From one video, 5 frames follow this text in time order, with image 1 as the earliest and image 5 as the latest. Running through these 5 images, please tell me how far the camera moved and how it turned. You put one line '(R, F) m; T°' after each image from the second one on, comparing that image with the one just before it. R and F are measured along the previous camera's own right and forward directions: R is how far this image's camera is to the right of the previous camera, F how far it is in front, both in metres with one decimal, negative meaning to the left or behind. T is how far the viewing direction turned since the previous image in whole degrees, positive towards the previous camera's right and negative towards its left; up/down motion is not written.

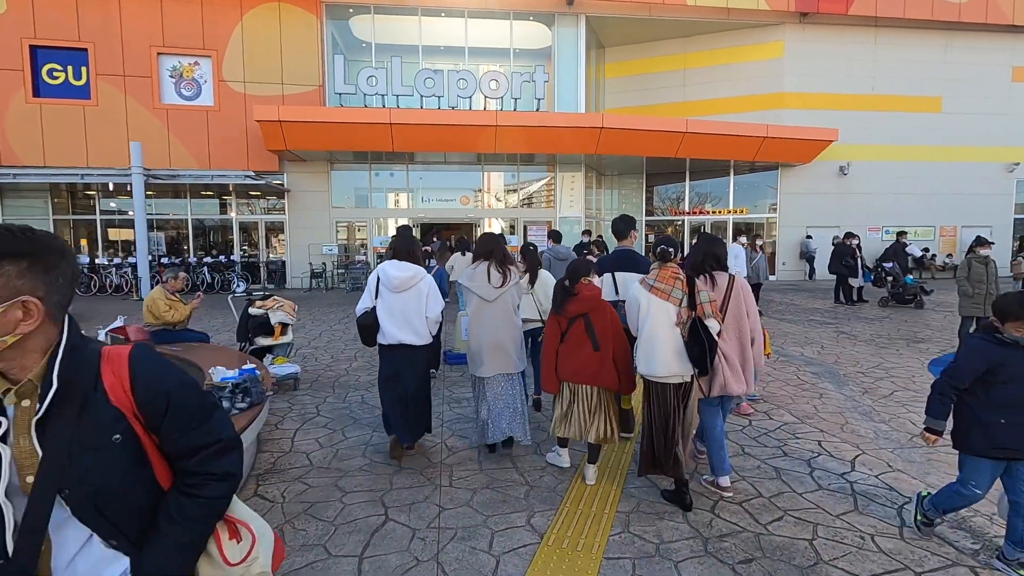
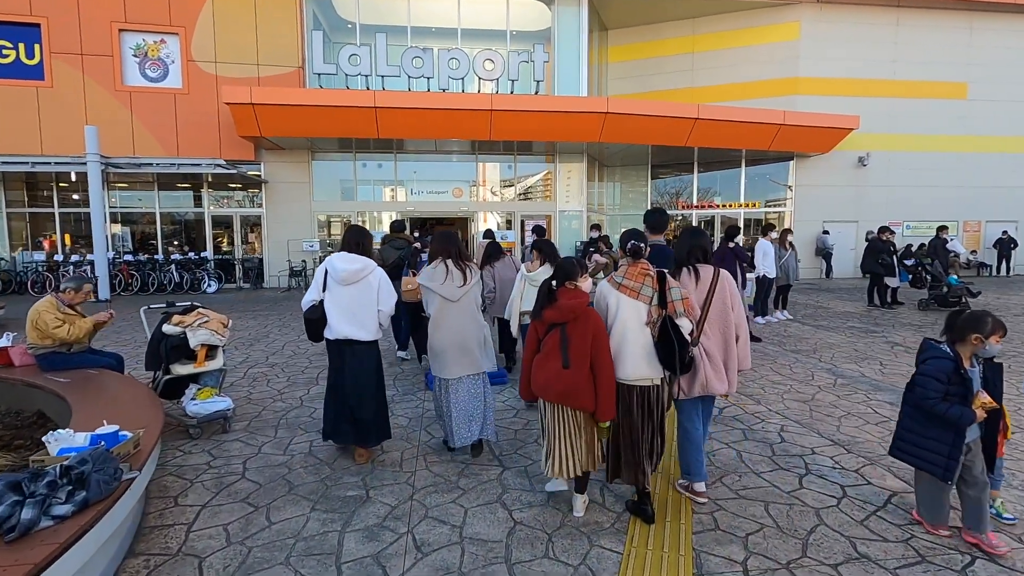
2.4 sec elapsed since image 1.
(0.0, +1.3) m; 0°
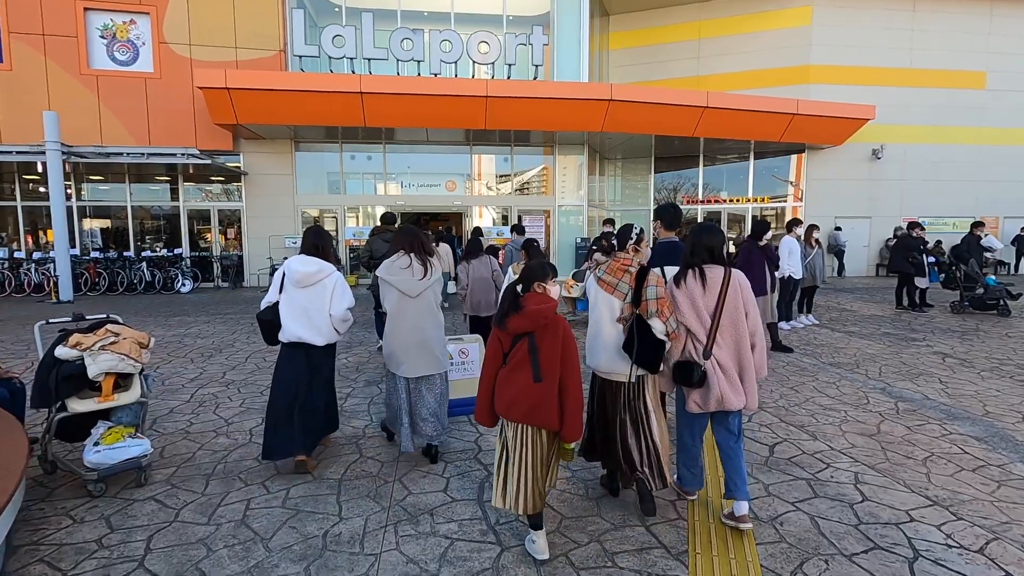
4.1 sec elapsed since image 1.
(0.0, +0.9) m; 0°
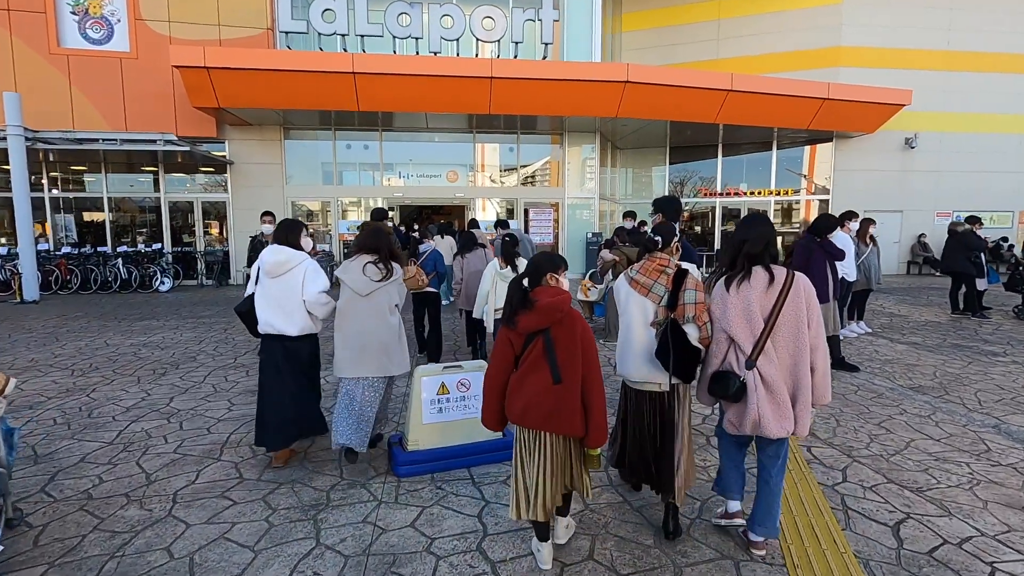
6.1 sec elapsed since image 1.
(-0.1, +1.1) m; 0°
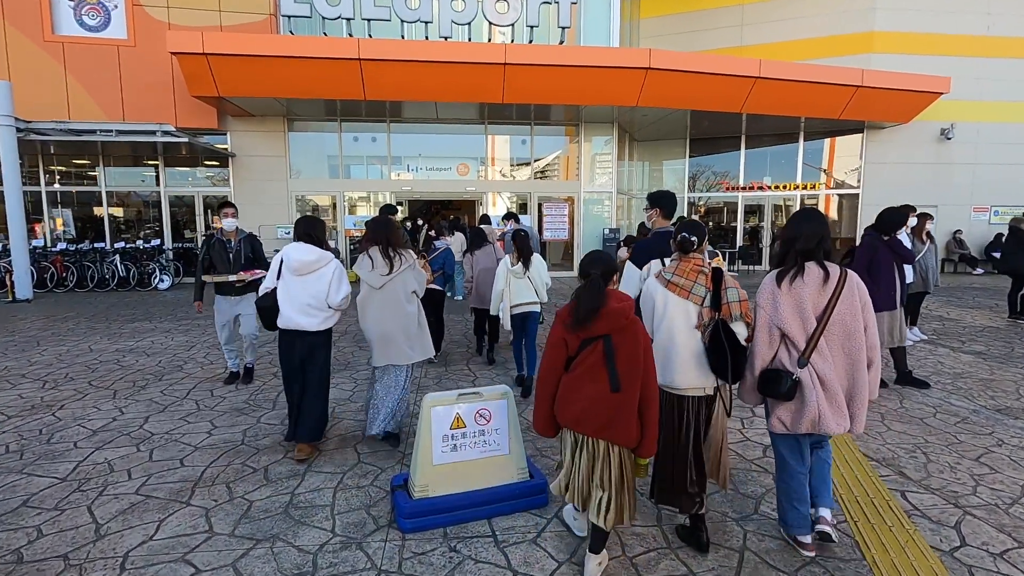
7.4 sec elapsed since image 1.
(-0.1, +0.6) m; -1°
